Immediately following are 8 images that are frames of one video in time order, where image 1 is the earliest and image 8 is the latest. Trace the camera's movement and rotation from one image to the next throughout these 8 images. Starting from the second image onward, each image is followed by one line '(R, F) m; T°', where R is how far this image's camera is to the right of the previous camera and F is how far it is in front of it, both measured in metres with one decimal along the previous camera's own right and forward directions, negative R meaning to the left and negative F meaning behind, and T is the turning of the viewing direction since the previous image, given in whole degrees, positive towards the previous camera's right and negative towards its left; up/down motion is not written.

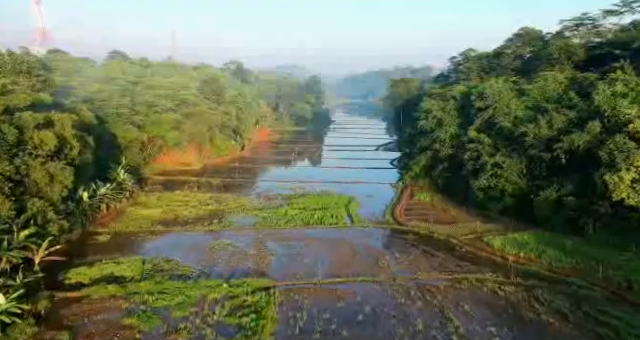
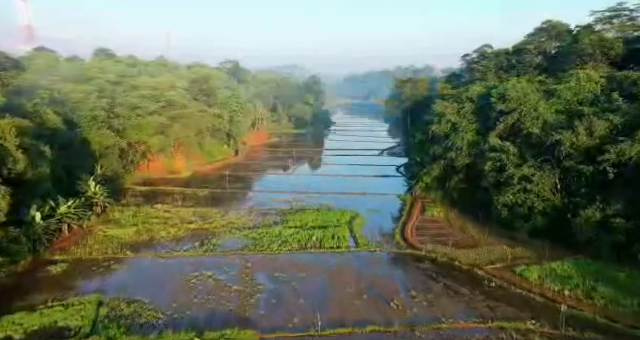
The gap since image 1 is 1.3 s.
(0.0, +4.4) m; 0°
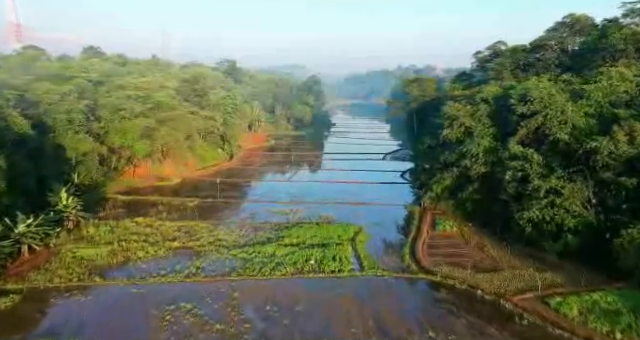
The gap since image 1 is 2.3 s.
(0.0, +3.4) m; 0°
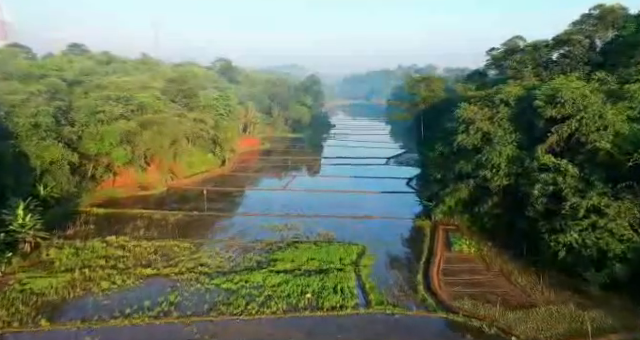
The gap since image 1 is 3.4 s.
(0.0, +3.8) m; 0°
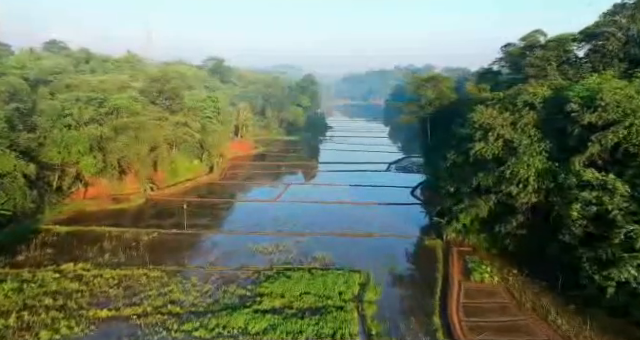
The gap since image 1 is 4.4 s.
(0.0, +4.0) m; 0°
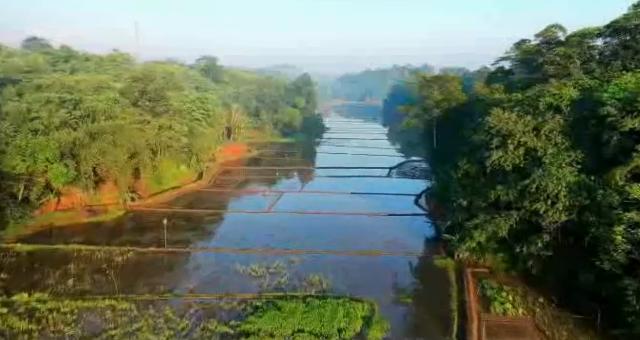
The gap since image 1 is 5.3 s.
(0.0, +3.1) m; 0°
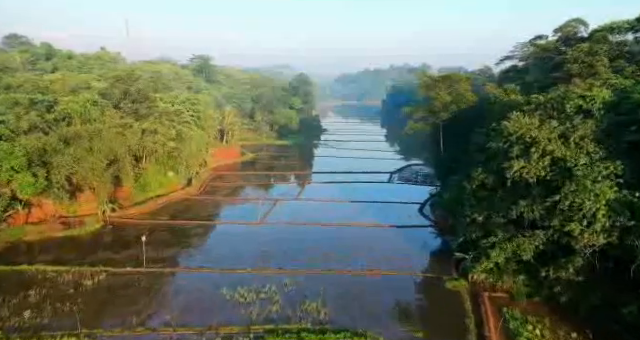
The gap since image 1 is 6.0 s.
(0.0, +2.8) m; 0°
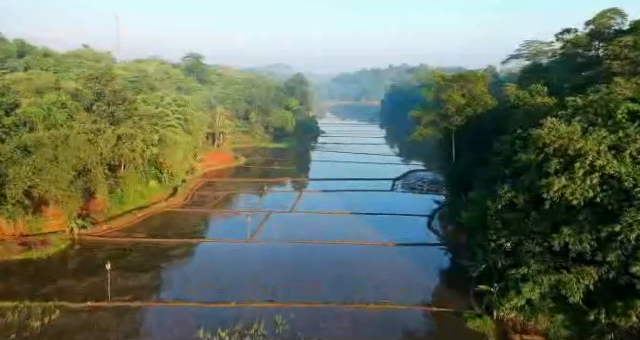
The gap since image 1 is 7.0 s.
(0.0, +3.6) m; 0°
